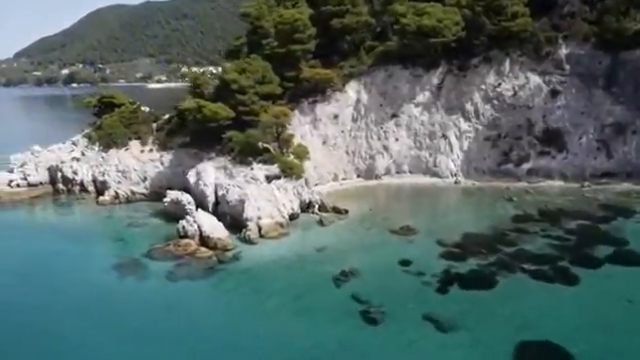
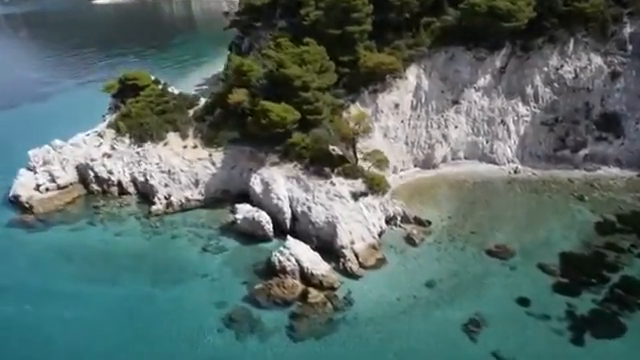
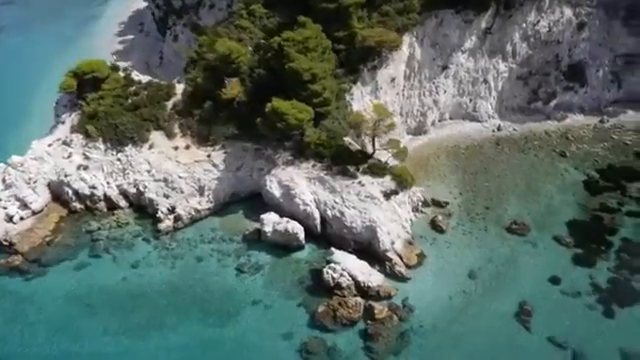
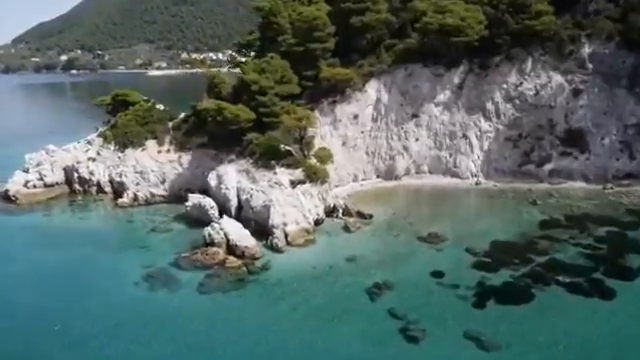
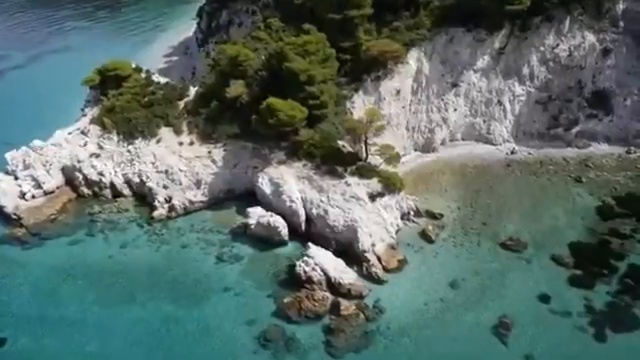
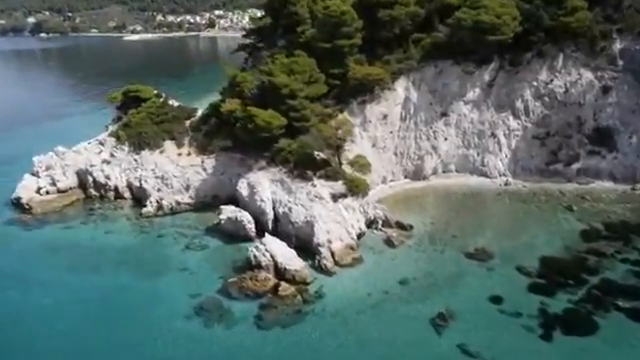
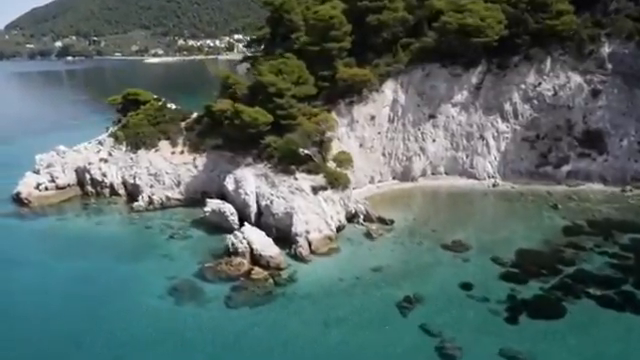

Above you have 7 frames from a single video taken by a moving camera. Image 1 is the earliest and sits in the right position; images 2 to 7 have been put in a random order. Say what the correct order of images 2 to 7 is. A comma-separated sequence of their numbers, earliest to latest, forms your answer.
4, 7, 6, 2, 5, 3
